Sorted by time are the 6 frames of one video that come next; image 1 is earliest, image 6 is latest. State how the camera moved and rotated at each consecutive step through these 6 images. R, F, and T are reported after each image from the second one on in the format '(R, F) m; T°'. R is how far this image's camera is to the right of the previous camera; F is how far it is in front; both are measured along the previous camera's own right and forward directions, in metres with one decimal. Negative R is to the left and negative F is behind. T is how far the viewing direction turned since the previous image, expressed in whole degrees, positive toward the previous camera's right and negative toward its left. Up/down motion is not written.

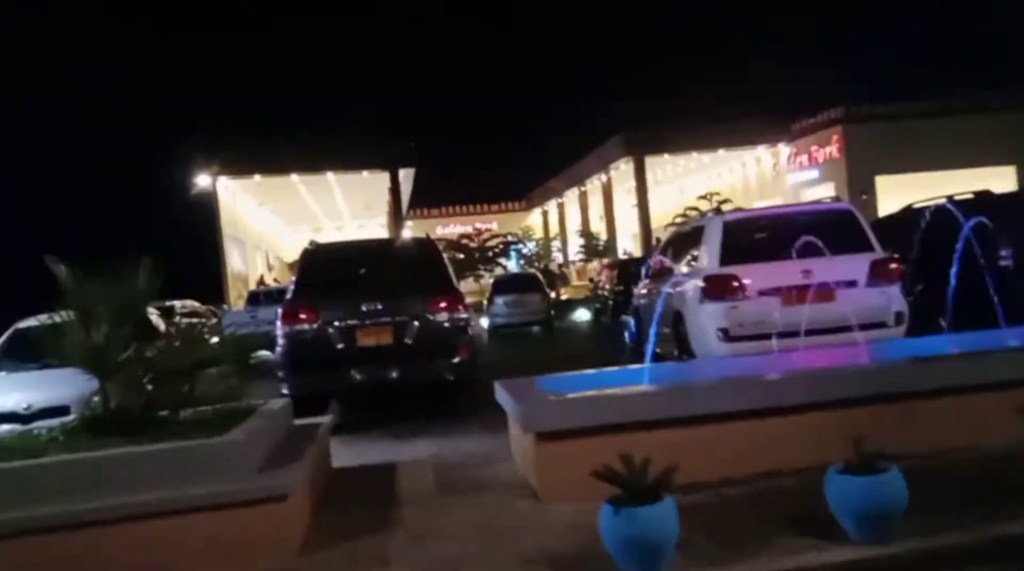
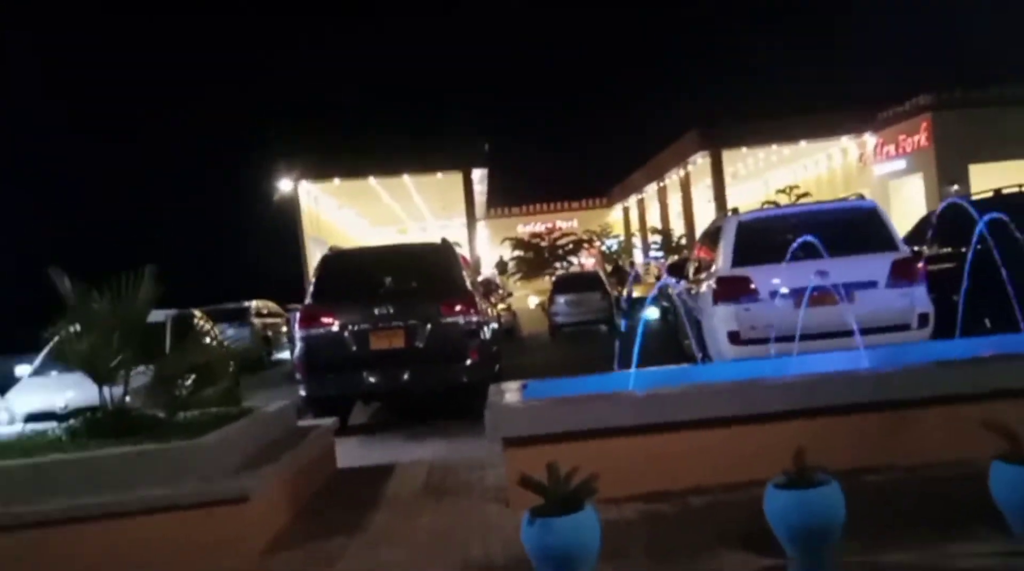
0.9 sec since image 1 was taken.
(+0.9, 0.0) m; -6°
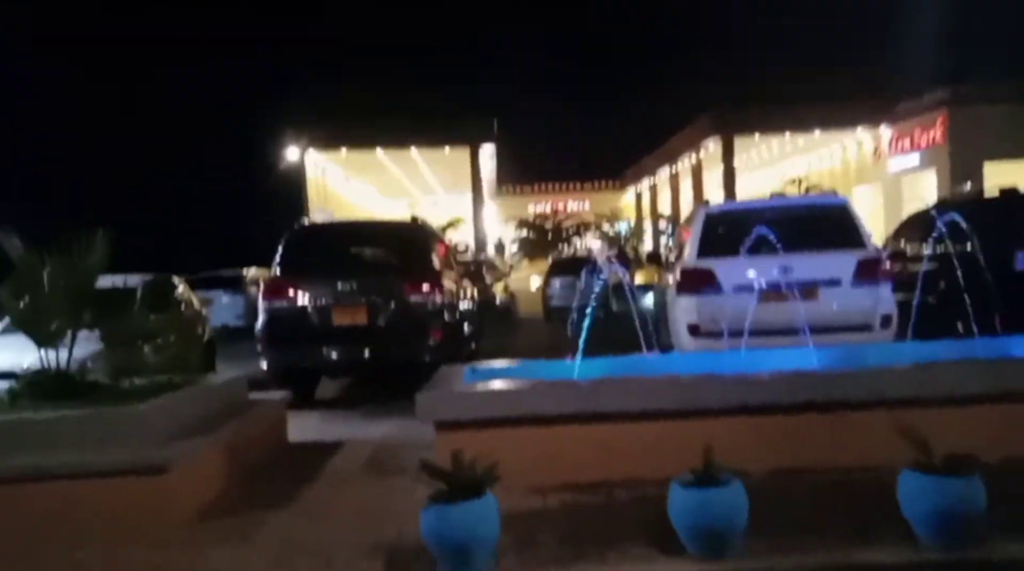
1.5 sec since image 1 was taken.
(+0.6, 0.0) m; -1°
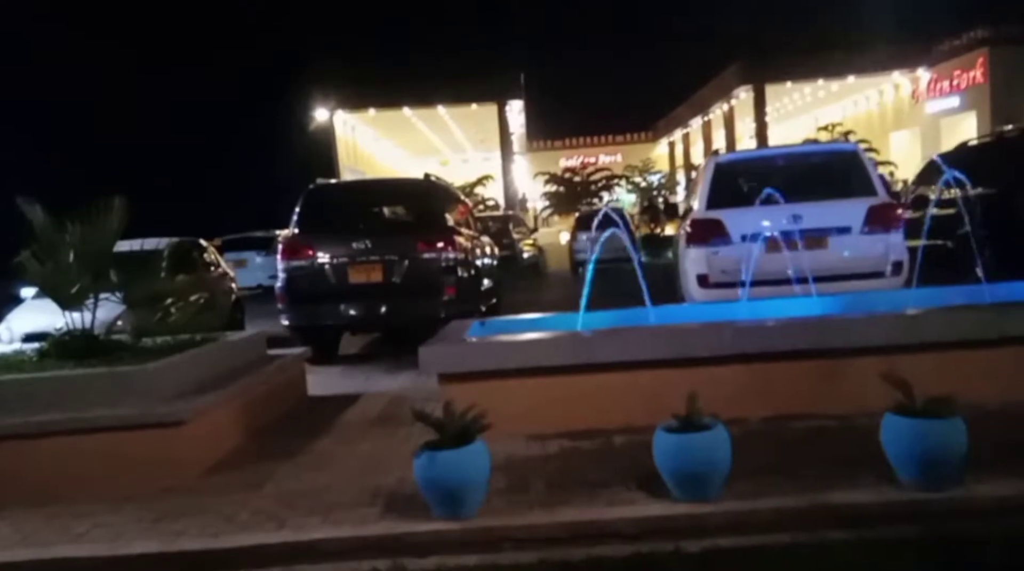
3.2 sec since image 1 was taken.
(+0.3, -0.2) m; -2°
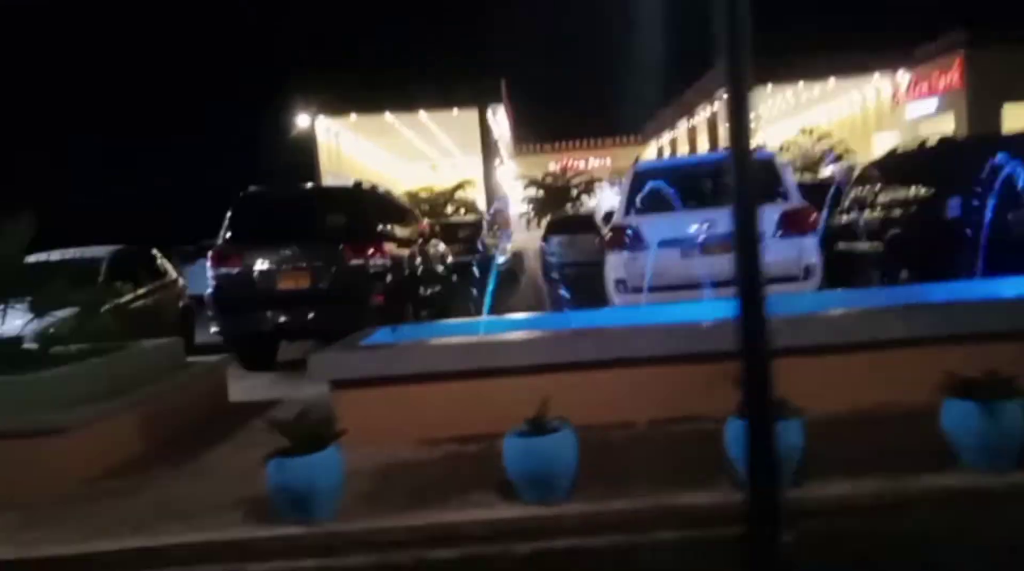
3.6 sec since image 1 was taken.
(+0.9, -0.1) m; -1°
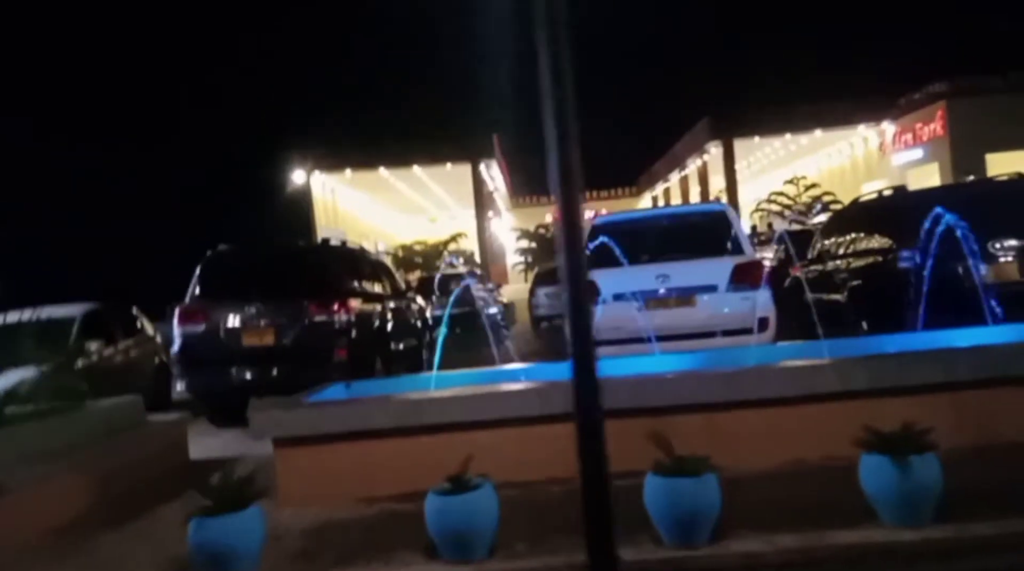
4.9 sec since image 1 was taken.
(+0.5, -0.1) m; -1°
